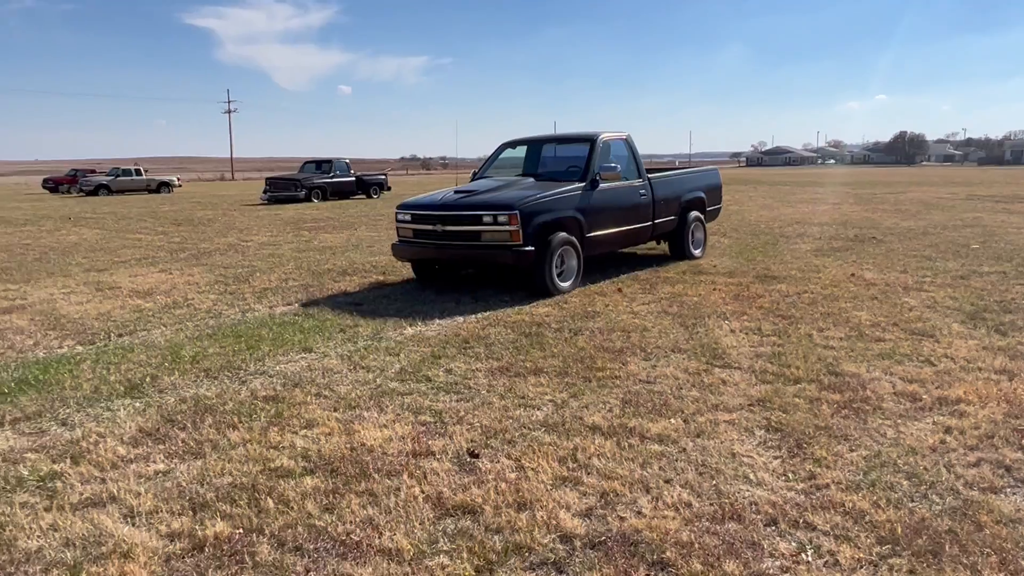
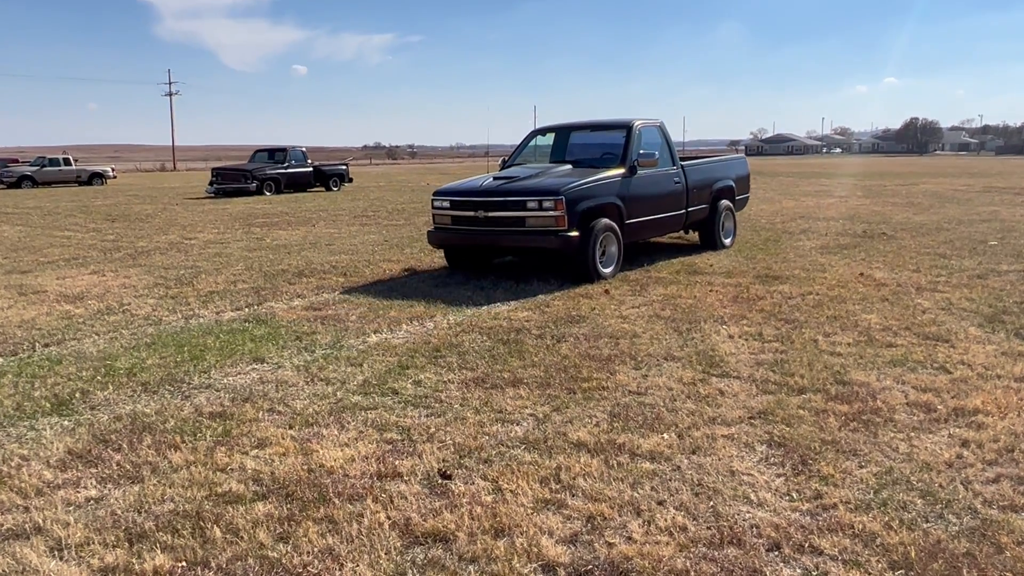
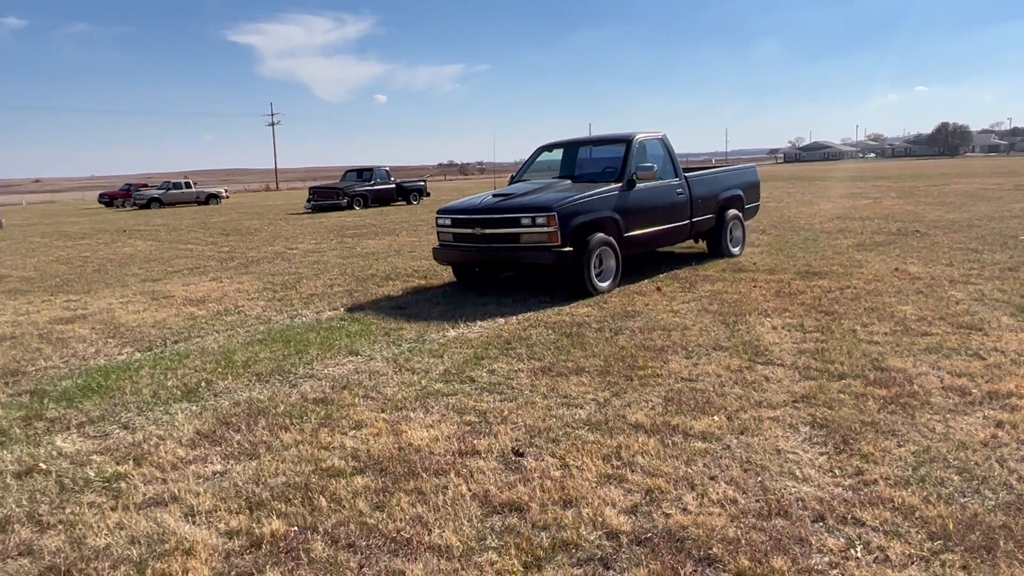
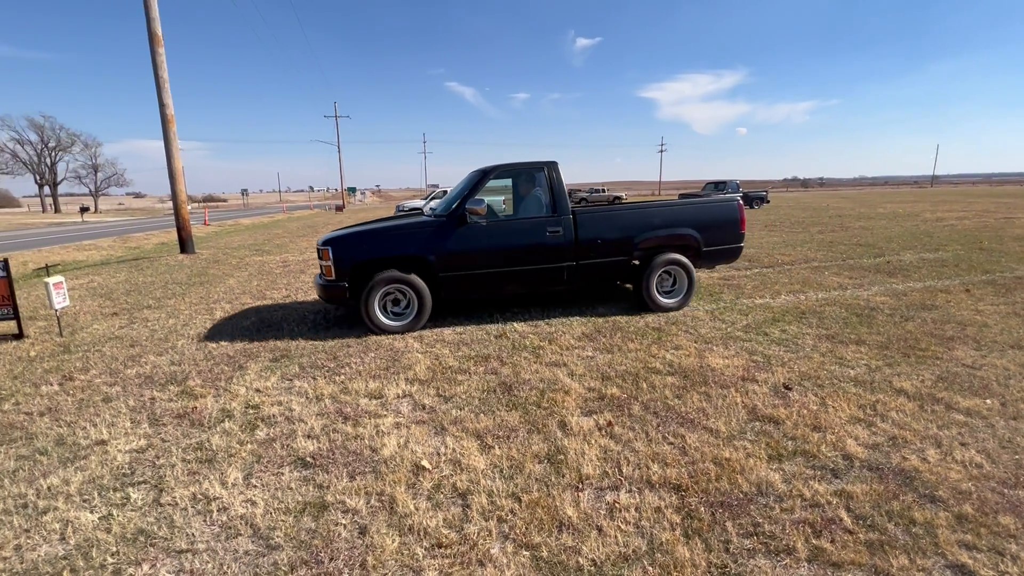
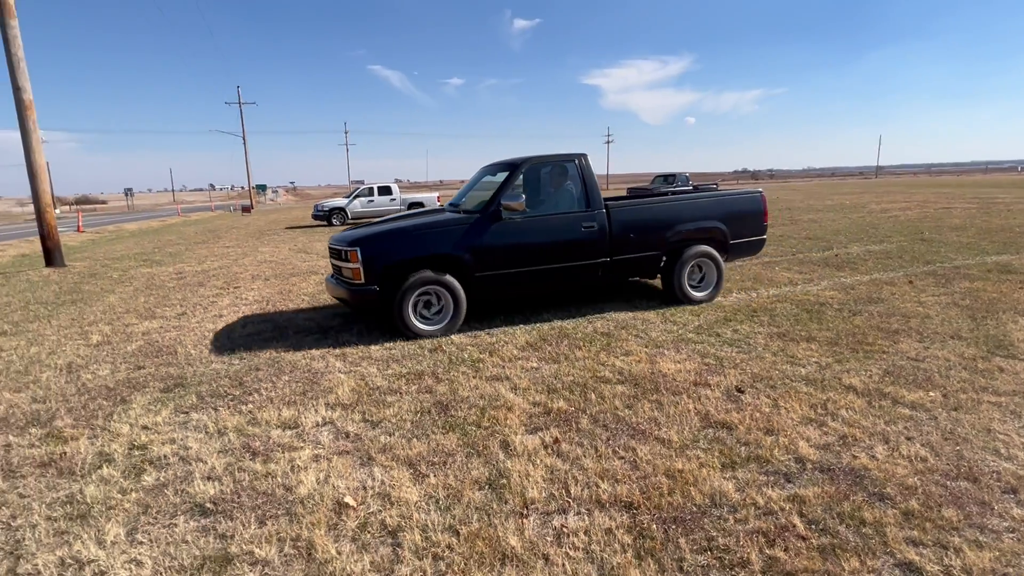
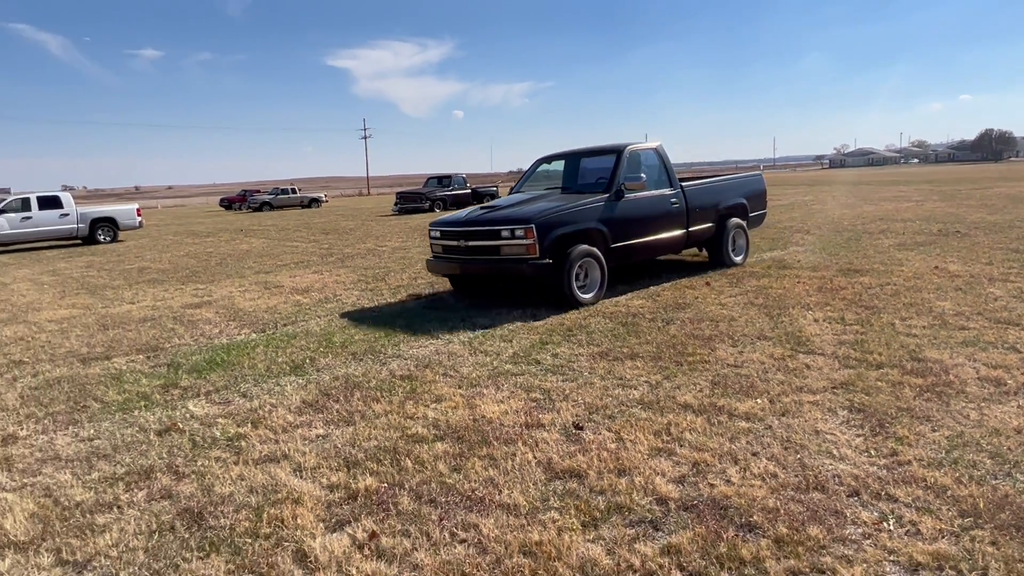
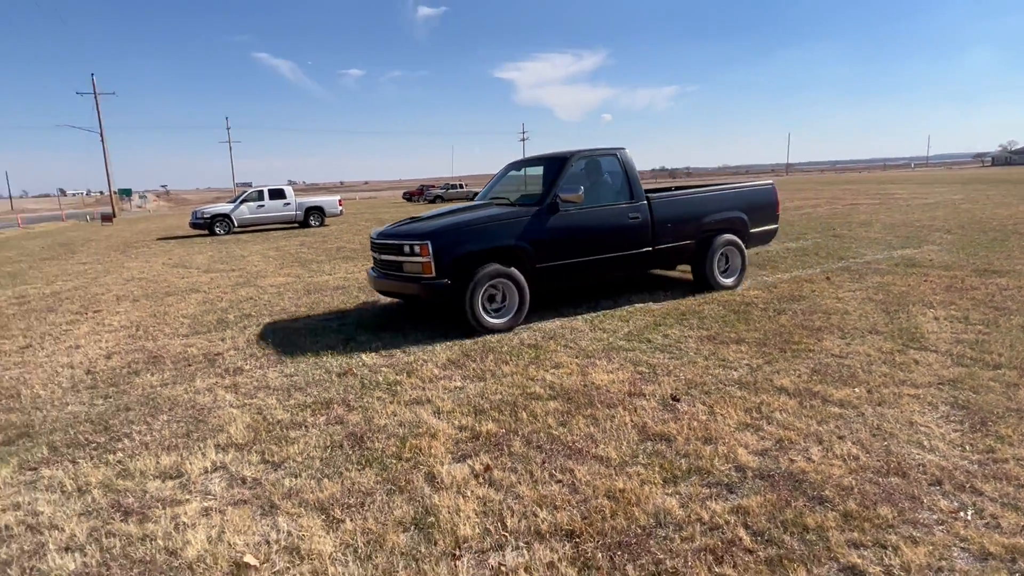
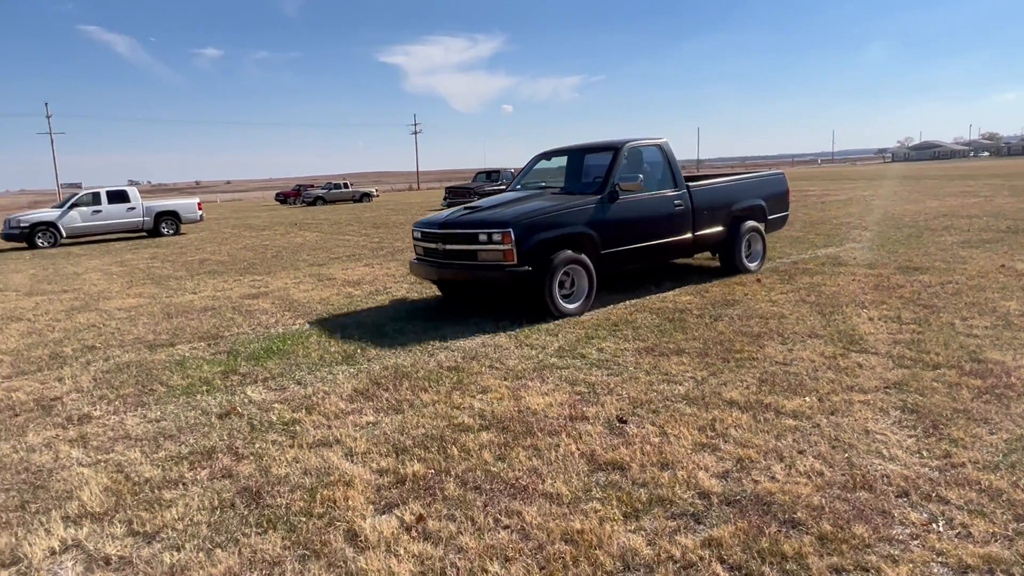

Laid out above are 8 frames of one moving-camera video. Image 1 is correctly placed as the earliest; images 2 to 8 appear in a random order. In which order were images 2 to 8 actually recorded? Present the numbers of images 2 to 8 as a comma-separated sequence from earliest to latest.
2, 3, 6, 8, 7, 5, 4
